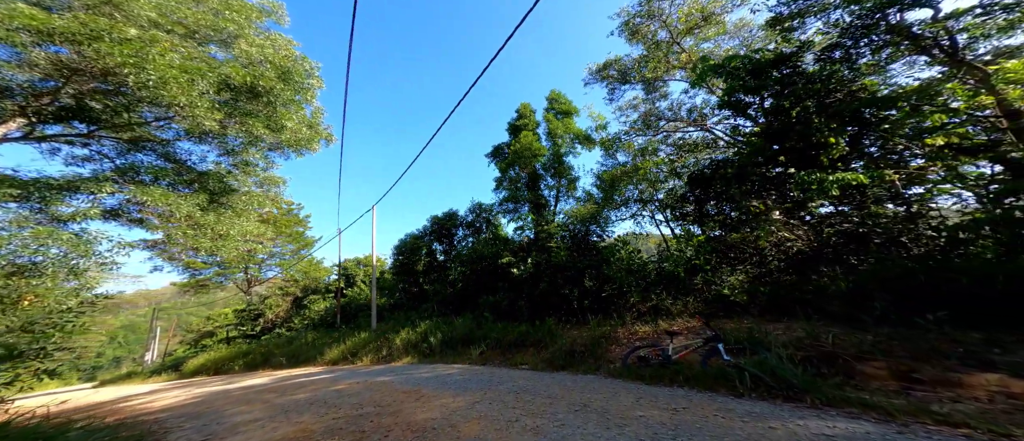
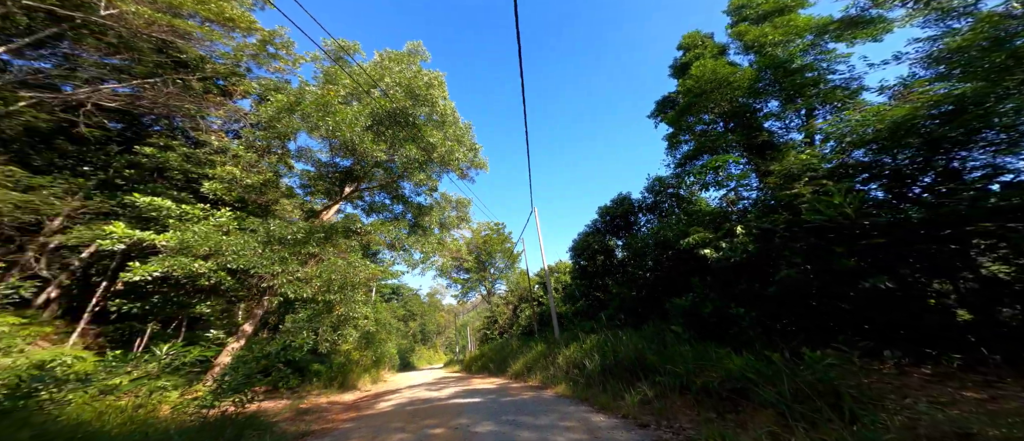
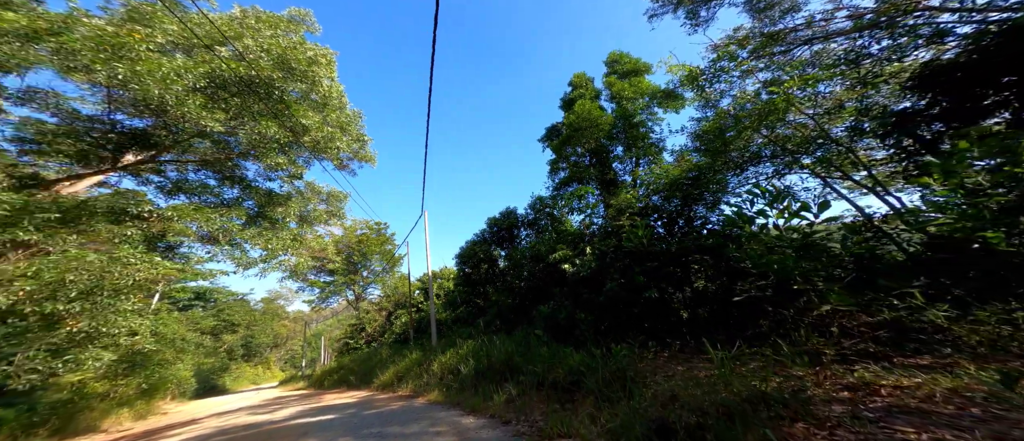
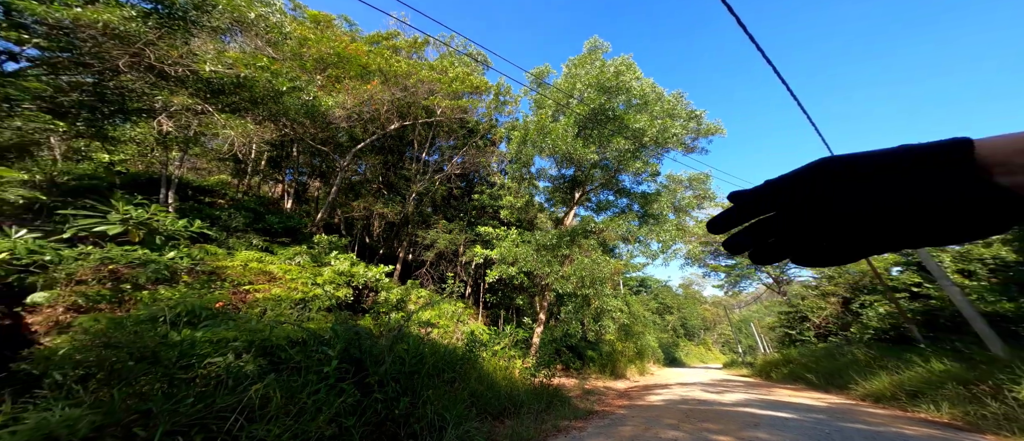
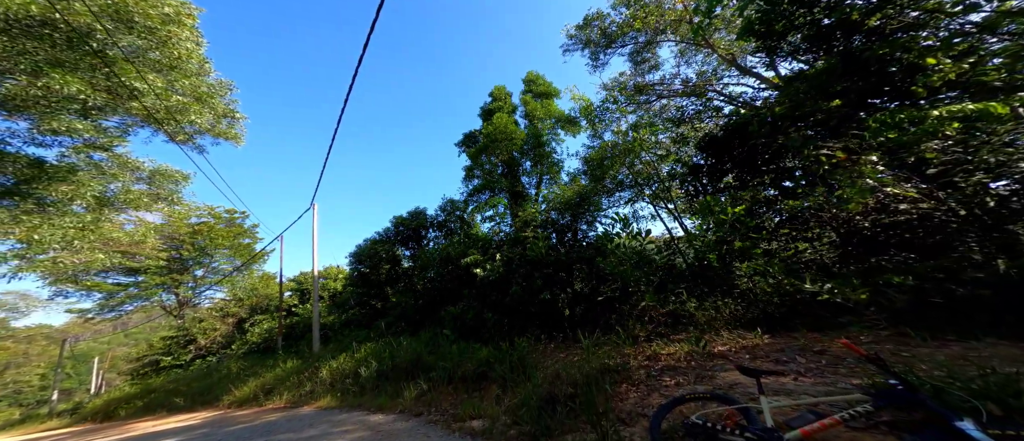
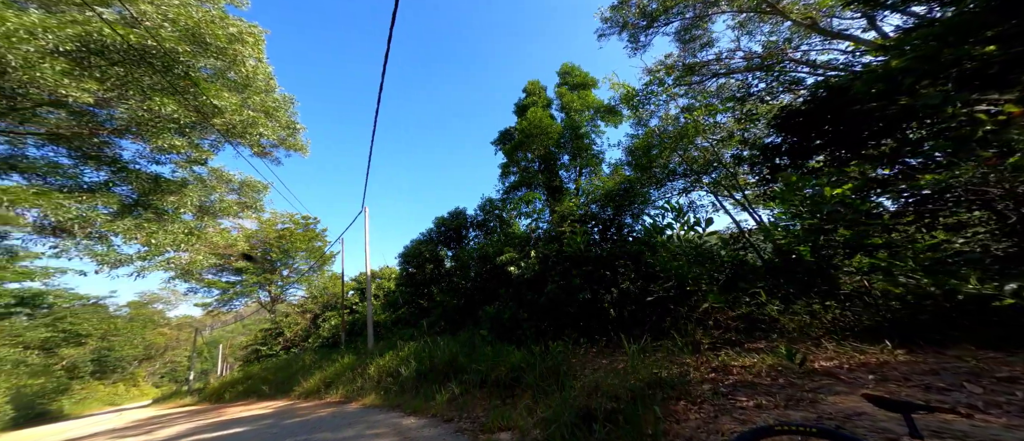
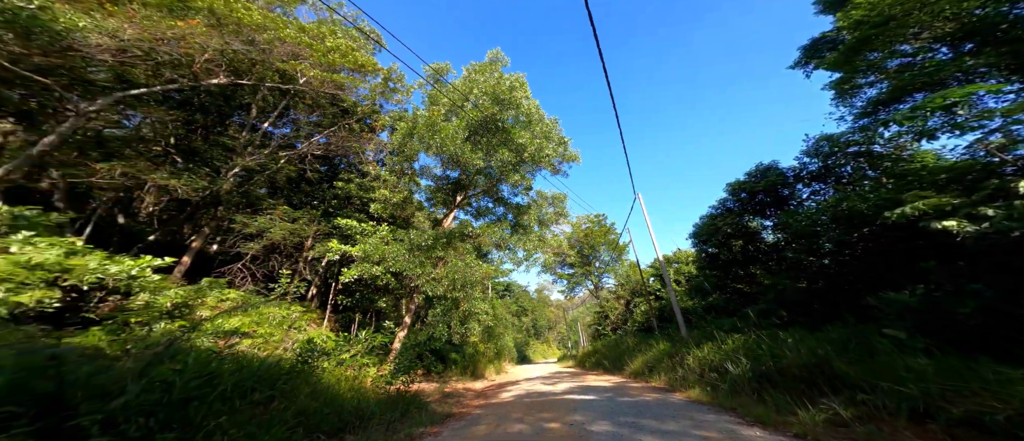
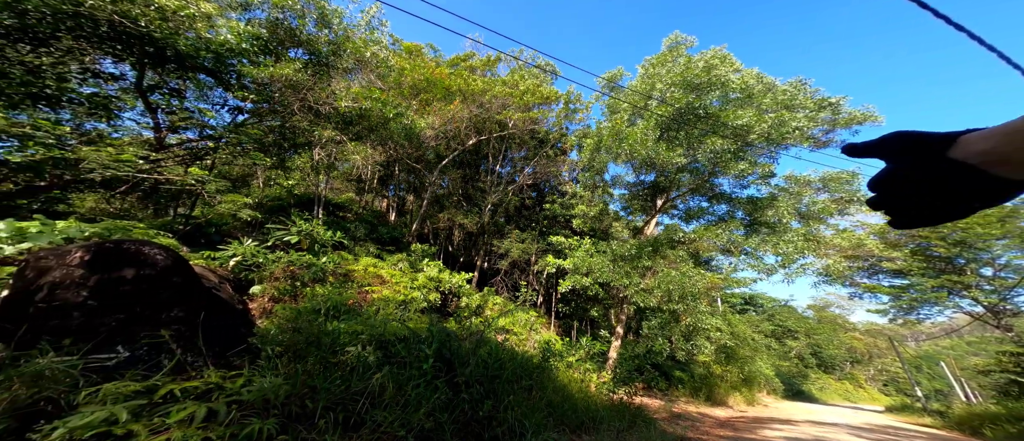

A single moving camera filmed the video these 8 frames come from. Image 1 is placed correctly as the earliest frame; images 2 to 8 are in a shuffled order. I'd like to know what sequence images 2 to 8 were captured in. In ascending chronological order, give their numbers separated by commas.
5, 6, 3, 2, 7, 4, 8
